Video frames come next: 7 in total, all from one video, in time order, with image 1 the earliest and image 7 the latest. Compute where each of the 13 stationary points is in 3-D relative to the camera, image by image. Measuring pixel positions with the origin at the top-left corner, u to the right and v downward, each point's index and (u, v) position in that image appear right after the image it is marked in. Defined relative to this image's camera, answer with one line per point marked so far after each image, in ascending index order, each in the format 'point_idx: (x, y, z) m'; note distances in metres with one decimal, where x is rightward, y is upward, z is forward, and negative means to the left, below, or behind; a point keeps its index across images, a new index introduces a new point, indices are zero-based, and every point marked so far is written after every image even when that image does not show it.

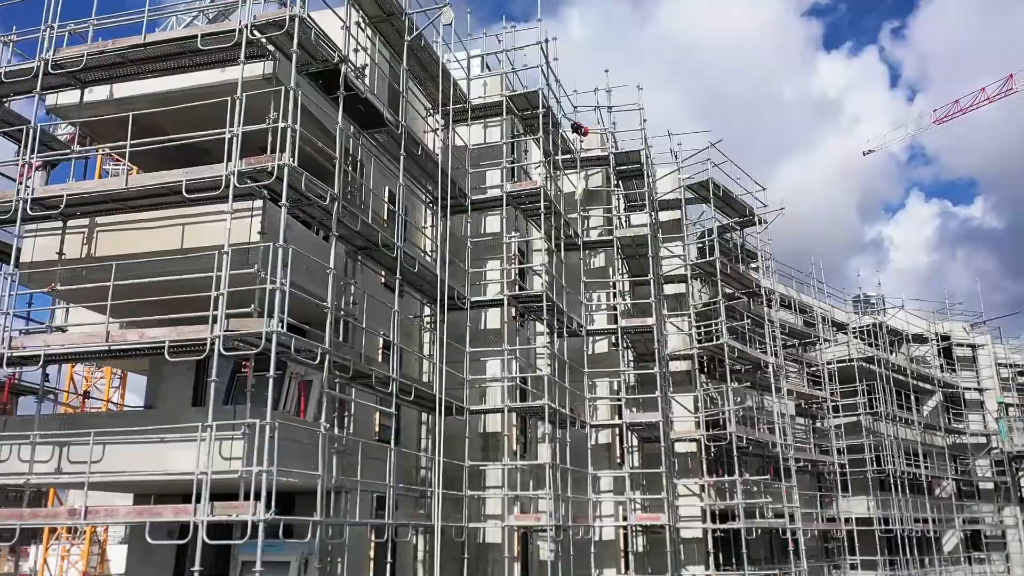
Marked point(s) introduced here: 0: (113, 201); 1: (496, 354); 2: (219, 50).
0: (-6.1, +1.3, +12.3) m
1: (-0.4, -1.5, +18.4) m
2: (-4.5, +3.6, +12.3) m
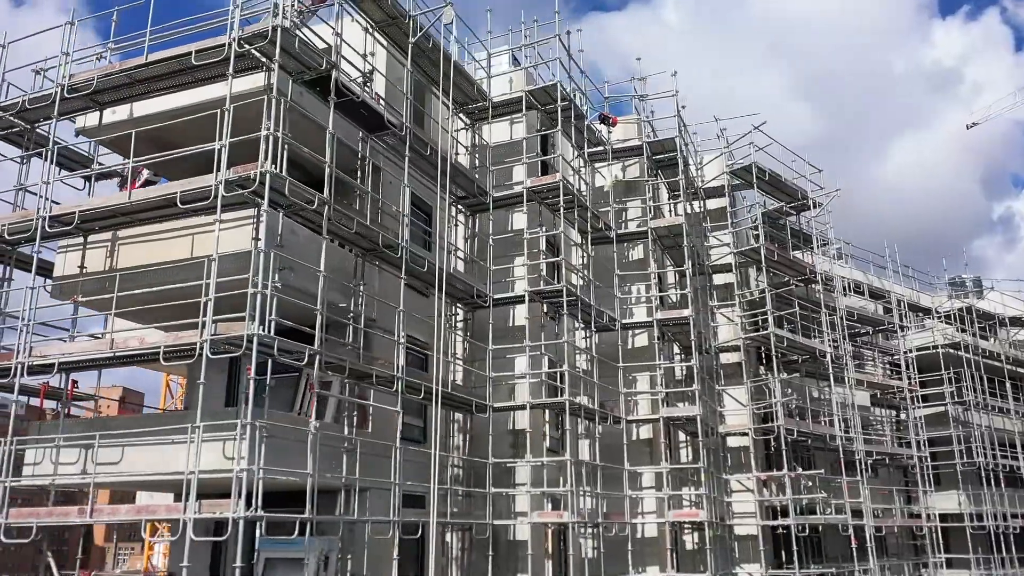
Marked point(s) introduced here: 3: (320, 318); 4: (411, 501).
0: (-6.3, +1.2, +13.0) m
1: (+0.2, -1.4, +18.3) m
2: (-4.7, +3.5, +12.7) m
3: (-3.0, -0.4, +12.0) m
4: (-2.1, -4.4, +16.6) m
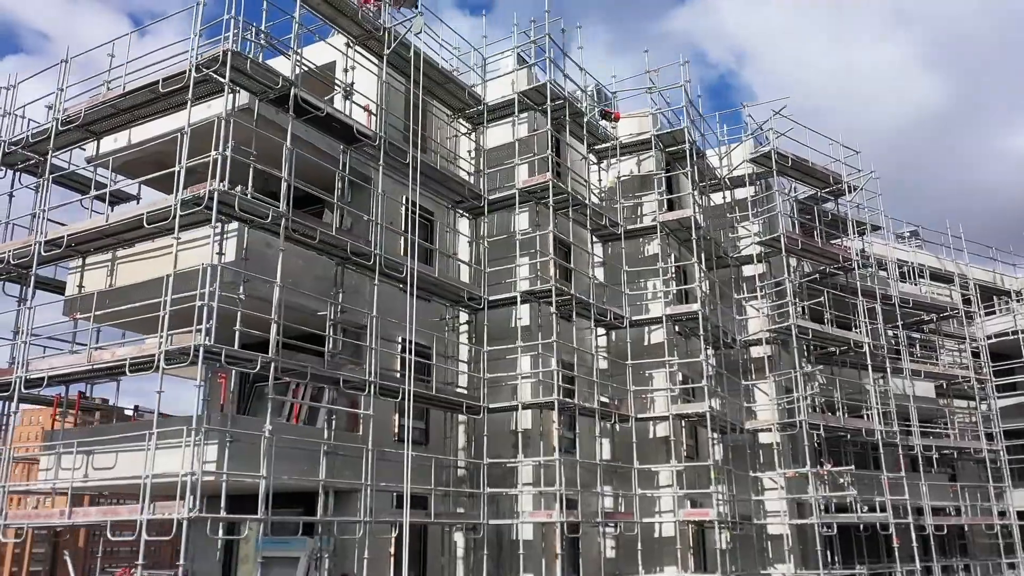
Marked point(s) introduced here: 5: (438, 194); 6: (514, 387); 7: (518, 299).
0: (-6.9, +0.9, +13.9) m
1: (+0.2, -1.4, +18.4) m
2: (-5.5, +3.3, +13.5) m
3: (-3.8, -0.6, +12.5) m
4: (-2.2, -4.5, +17.0) m
5: (-1.8, +2.1, +18.6) m
6: (0.0, -2.2, +18.4) m
7: (0.0, -0.3, +18.1) m
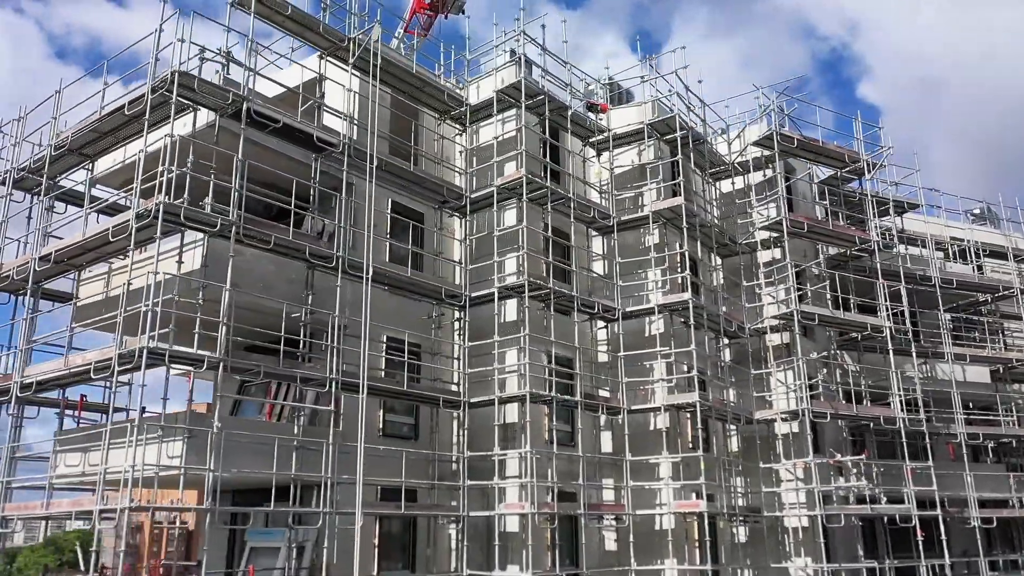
0: (-7.8, +0.7, +15.1) m
1: (-0.1, -1.3, +18.6) m
2: (-6.6, +3.2, +14.5) m
3: (-4.8, -0.7, +13.3) m
4: (-2.5, -4.5, +17.5) m
5: (-2.2, +2.1, +19.1) m
6: (-0.3, -2.1, +18.6) m
7: (-0.4, -0.2, +18.4) m
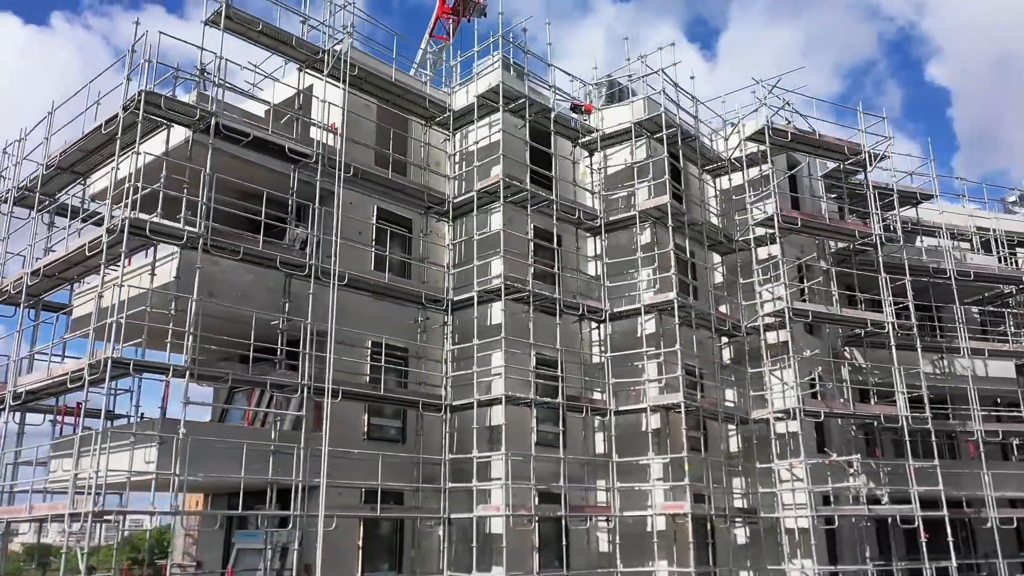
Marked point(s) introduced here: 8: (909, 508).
0: (-8.4, +0.5, +15.7) m
1: (-0.4, -1.4, +18.8) m
2: (-7.3, +3.0, +15.1) m
3: (-5.5, -0.8, +13.7) m
4: (-2.8, -4.6, +17.8) m
5: (-2.5, +2.0, +19.4) m
6: (-0.6, -2.2, +18.7) m
7: (-0.8, -0.2, +18.5) m
8: (+9.6, -5.3, +19.6) m
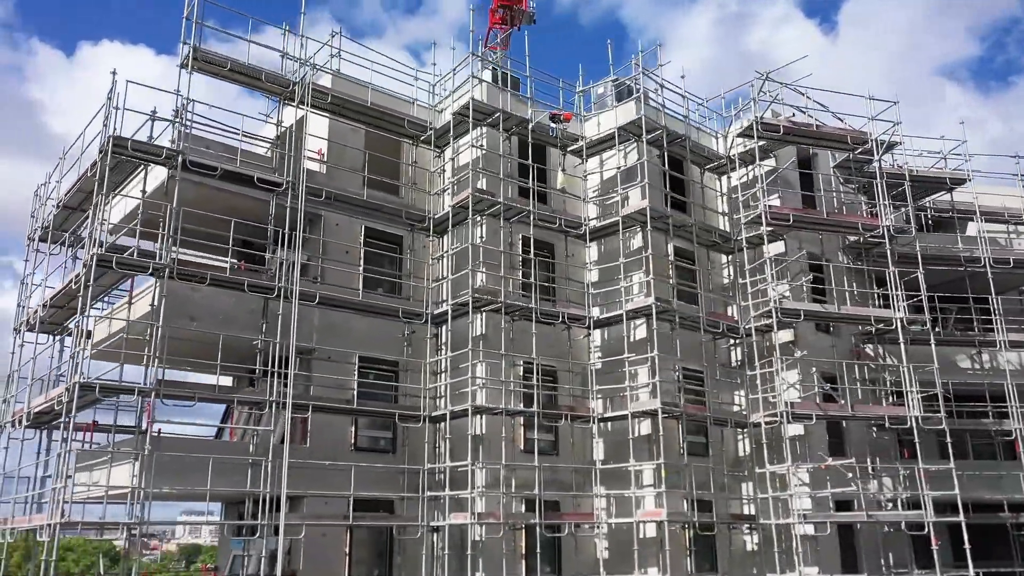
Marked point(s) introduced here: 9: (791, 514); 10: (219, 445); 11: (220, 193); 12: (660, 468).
0: (-9.2, -0.2, +17.3) m
1: (-0.8, -1.7, +19.2) m
2: (-8.3, +2.4, +16.4) m
3: (-6.6, -1.3, +14.9) m
4: (-3.2, -5.0, +18.5) m
5: (-3.0, +1.6, +20.0) m
6: (-0.9, -2.5, +19.2) m
7: (-1.3, -0.5, +19.0) m
8: (+9.4, -5.2, +18.6) m
9: (+6.8, -5.5, +19.8) m
10: (-5.9, -3.2, +16.3) m
11: (-6.2, +2.0, +17.3) m
12: (+3.5, -4.2, +18.9) m
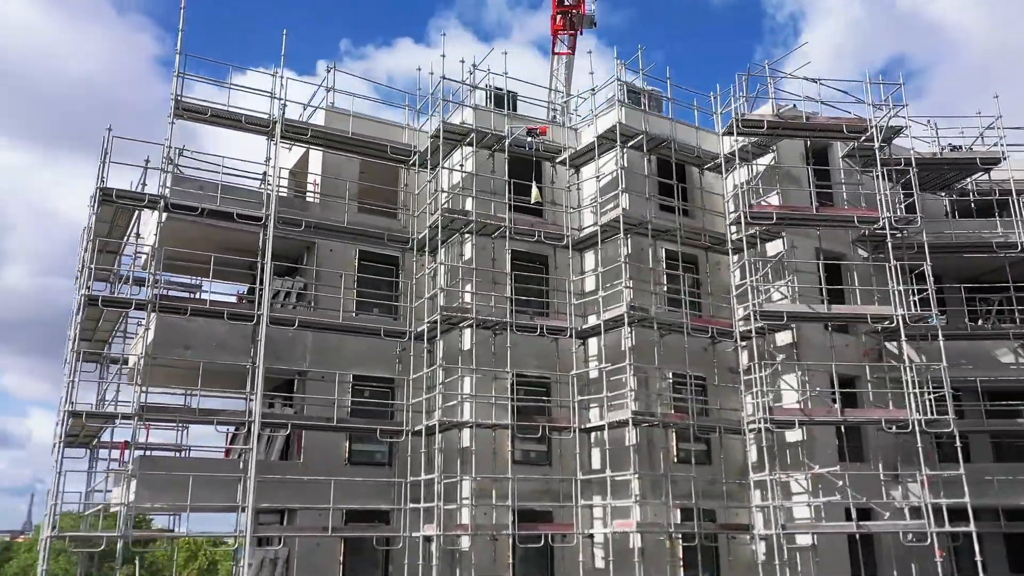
0: (-9.9, -1.0, +19.2) m
1: (-1.2, -2.1, +19.7) m
2: (-9.2, +1.6, +18.3) m
3: (-7.6, -2.0, +16.5) m
4: (-3.5, -5.5, +19.4) m
5: (-3.3, +1.1, +21.0) m
6: (-1.3, -2.9, +19.7) m
7: (-1.7, -1.0, +19.6) m
8: (+9.0, -5.0, +17.4) m
9: (+6.6, -5.5, +19.0) m
10: (-6.6, -3.8, +17.7) m
11: (-7.0, +1.3, +18.8) m
12: (+3.2, -4.4, +18.7) m
